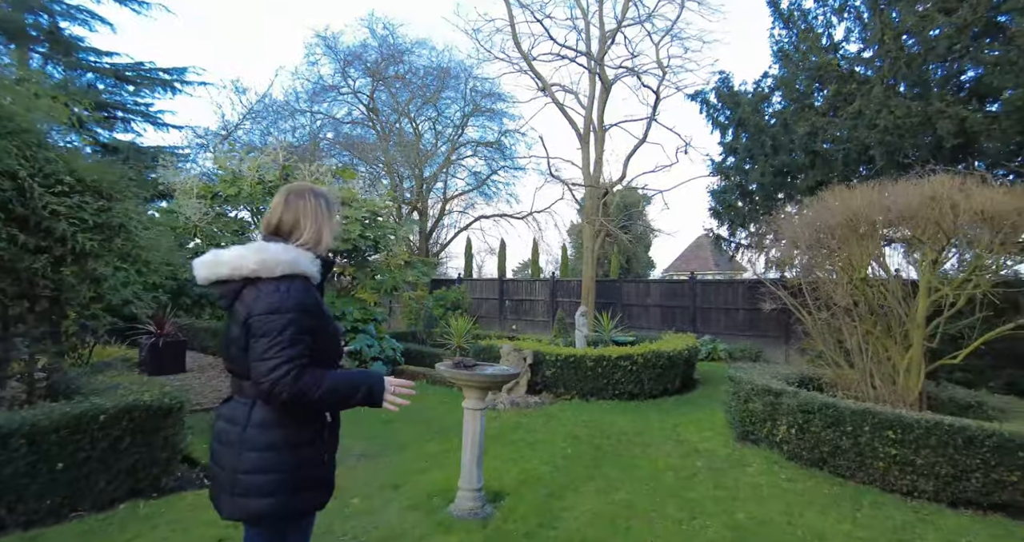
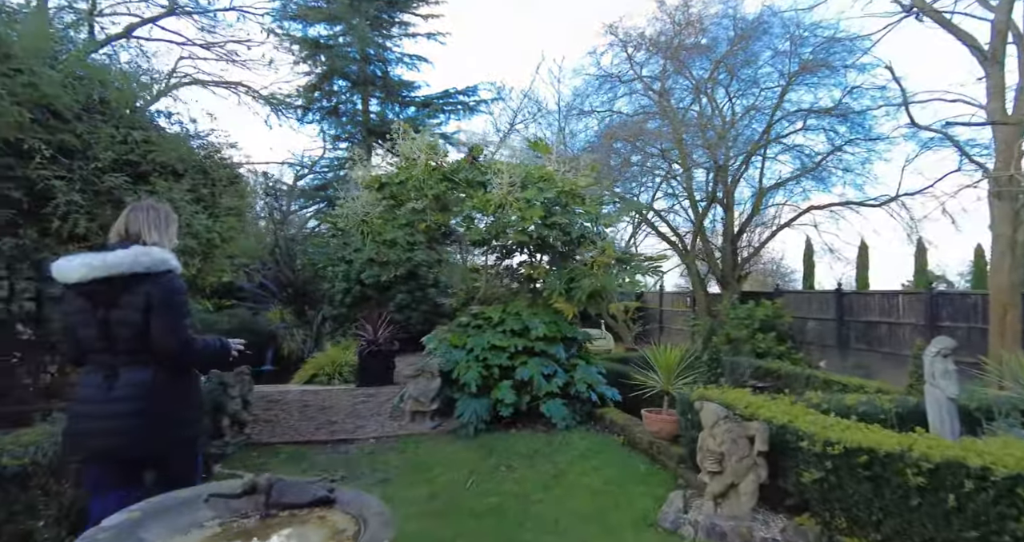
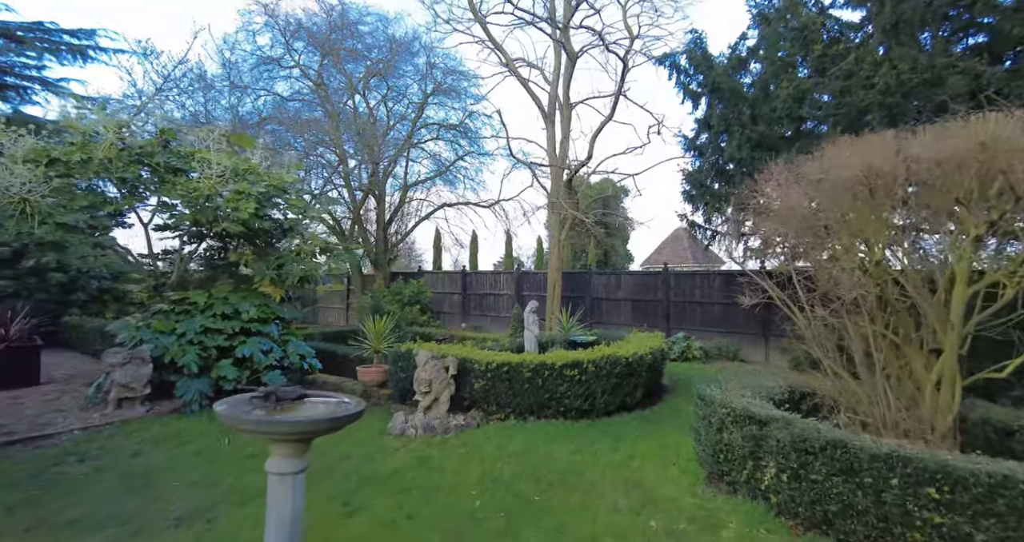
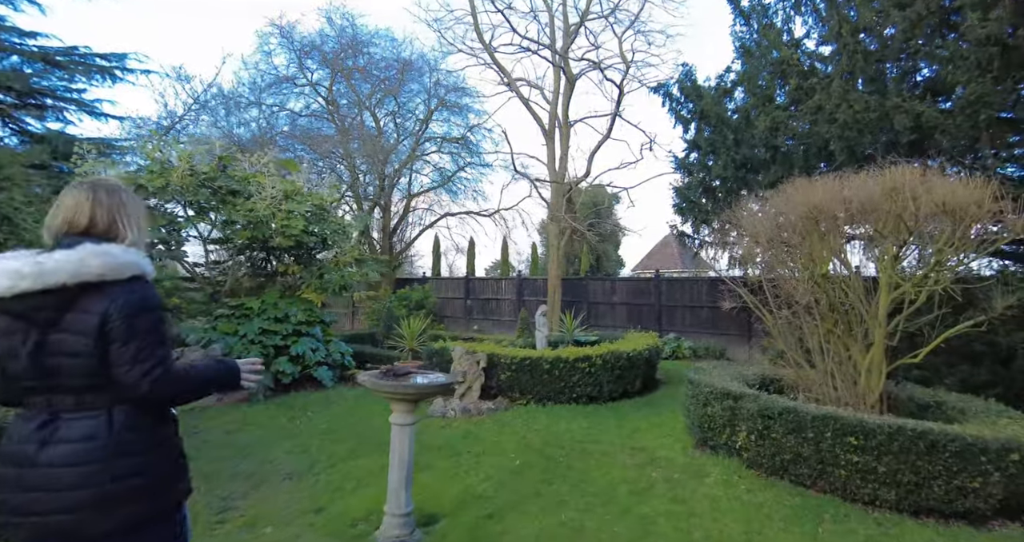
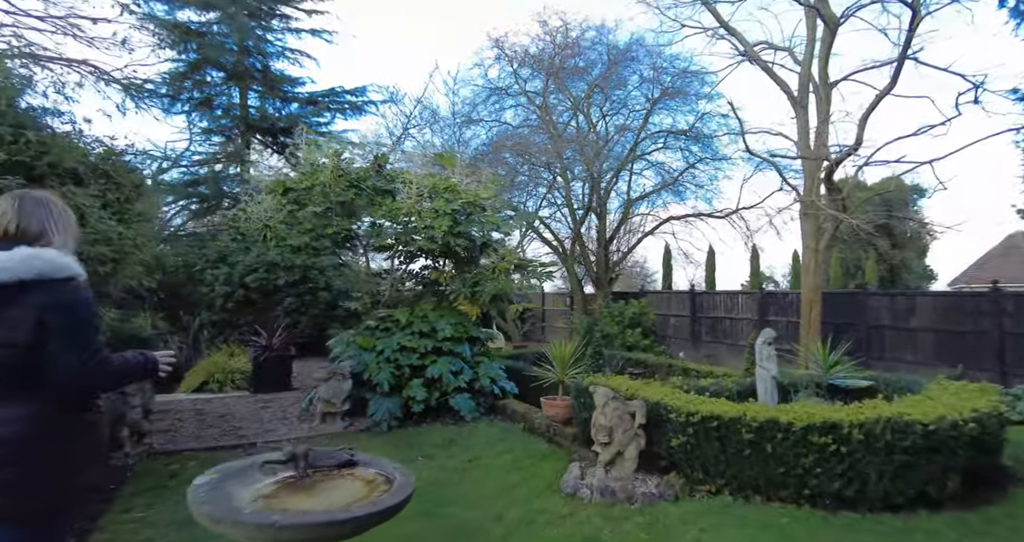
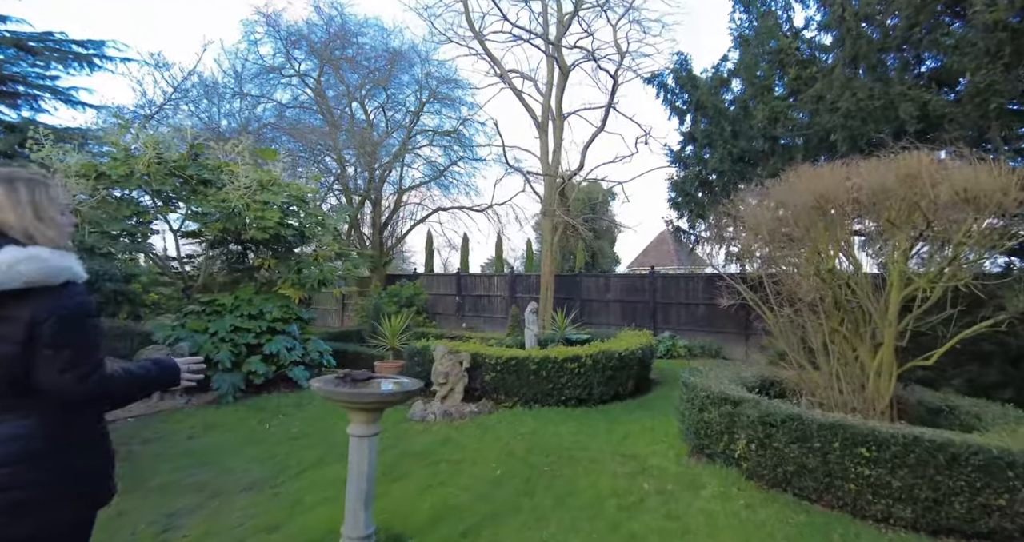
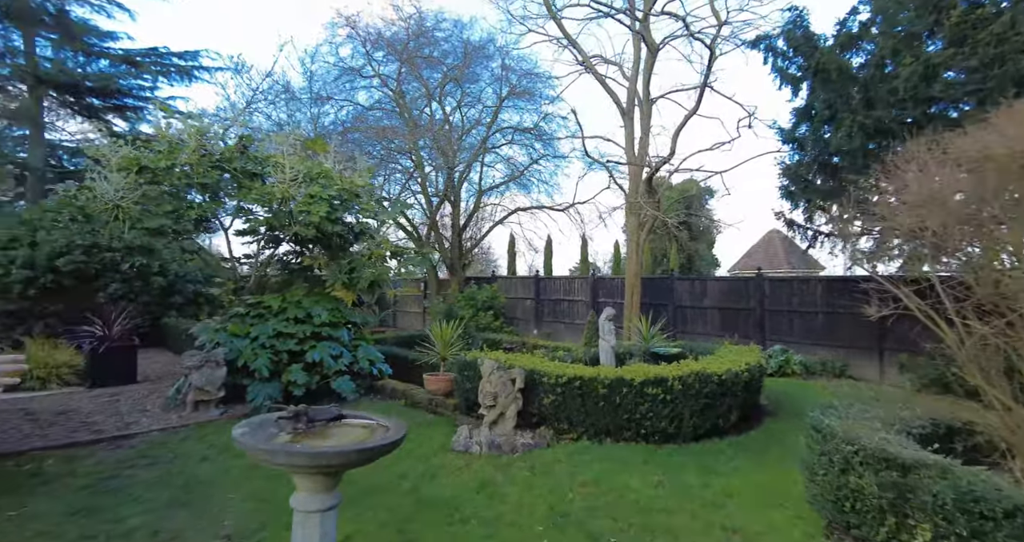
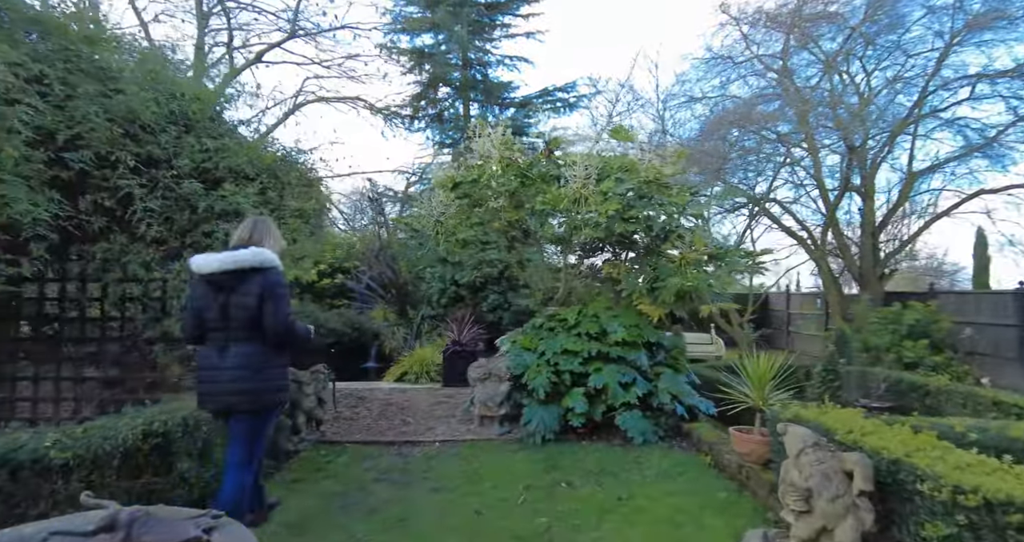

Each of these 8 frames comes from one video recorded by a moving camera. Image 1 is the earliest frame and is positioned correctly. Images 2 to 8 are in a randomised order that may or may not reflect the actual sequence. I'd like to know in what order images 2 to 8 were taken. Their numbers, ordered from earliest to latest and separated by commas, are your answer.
4, 6, 3, 7, 5, 2, 8
